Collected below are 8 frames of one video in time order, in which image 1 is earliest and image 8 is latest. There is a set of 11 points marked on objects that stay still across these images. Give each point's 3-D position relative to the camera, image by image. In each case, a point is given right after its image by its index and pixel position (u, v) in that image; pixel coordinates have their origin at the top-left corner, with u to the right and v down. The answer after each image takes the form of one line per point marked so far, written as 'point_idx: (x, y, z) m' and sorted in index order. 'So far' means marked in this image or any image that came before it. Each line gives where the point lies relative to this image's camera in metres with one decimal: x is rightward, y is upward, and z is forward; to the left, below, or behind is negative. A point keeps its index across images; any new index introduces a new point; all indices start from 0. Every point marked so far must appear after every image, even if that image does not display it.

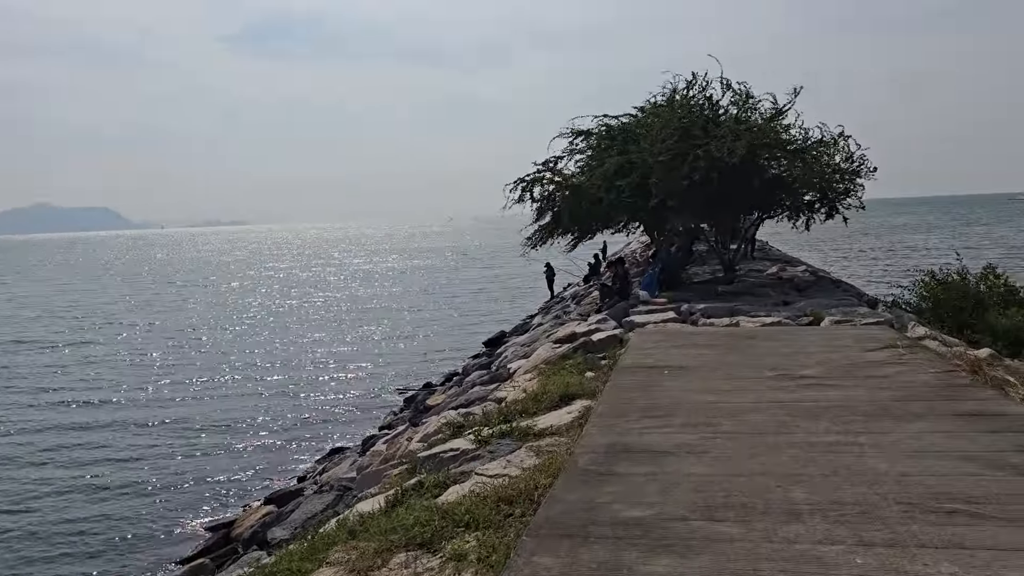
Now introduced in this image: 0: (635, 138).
0: (+2.4, +2.9, +16.2) m
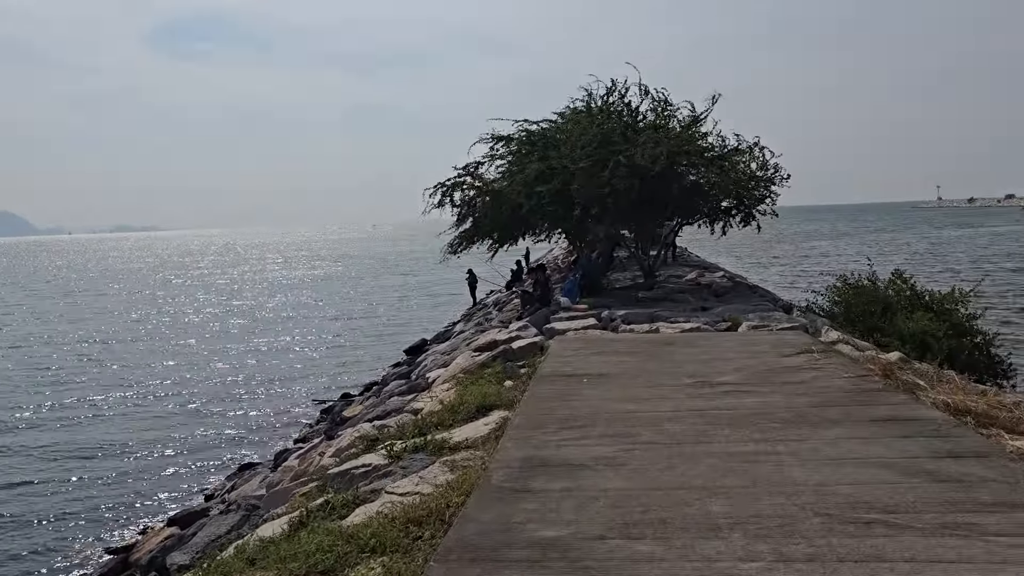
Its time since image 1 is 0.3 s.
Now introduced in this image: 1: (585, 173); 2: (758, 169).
0: (+0.8, +2.8, +16.2) m
1: (+1.3, +2.0, +14.9) m
2: (+4.9, +2.4, +16.8) m
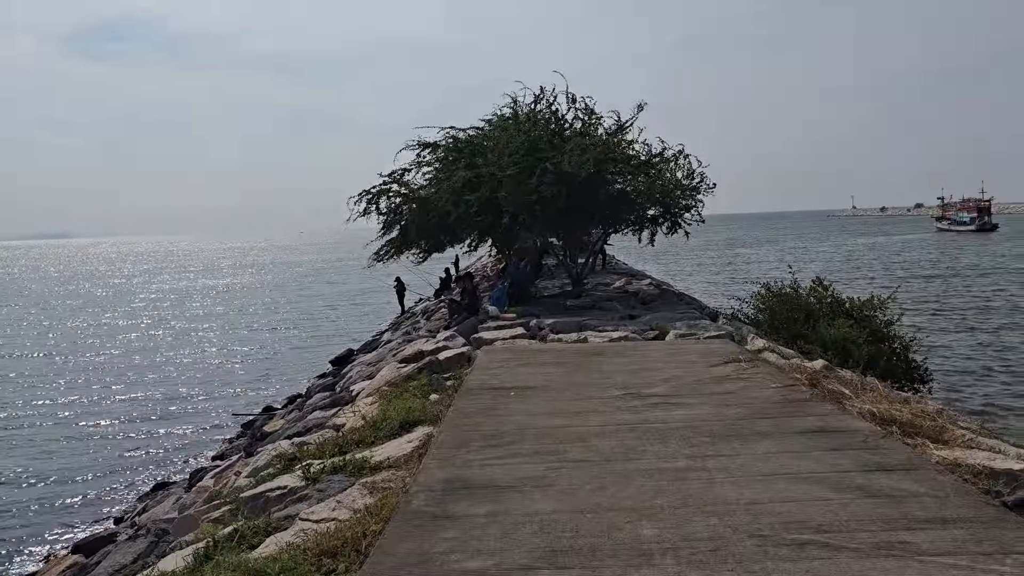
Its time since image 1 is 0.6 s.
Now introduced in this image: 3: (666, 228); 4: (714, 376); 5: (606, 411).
0: (-0.6, +2.6, +16.0) m
1: (0.0, +1.9, +14.8) m
2: (+3.5, +2.2, +17.0) m
3: (+3.1, +1.2, +16.7) m
4: (+1.7, -0.7, +6.9) m
5: (+0.6, -0.9, +5.8) m
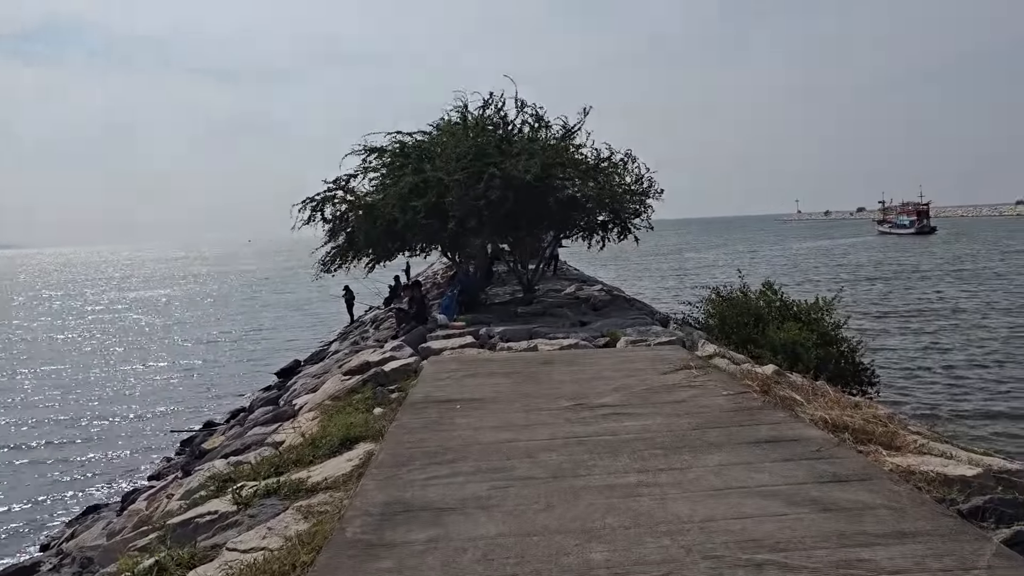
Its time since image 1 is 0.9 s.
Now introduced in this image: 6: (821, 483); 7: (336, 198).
0: (-1.5, +2.5, +15.7) m
1: (-0.9, +1.8, +14.6) m
2: (+2.4, +2.1, +16.9) m
3: (+2.1, +1.1, +16.6) m
4: (+1.2, -0.8, +6.8) m
5: (+0.3, -0.9, +5.6) m
6: (+1.5, -0.9, +4.1) m
7: (-3.4, +1.7, +16.0) m
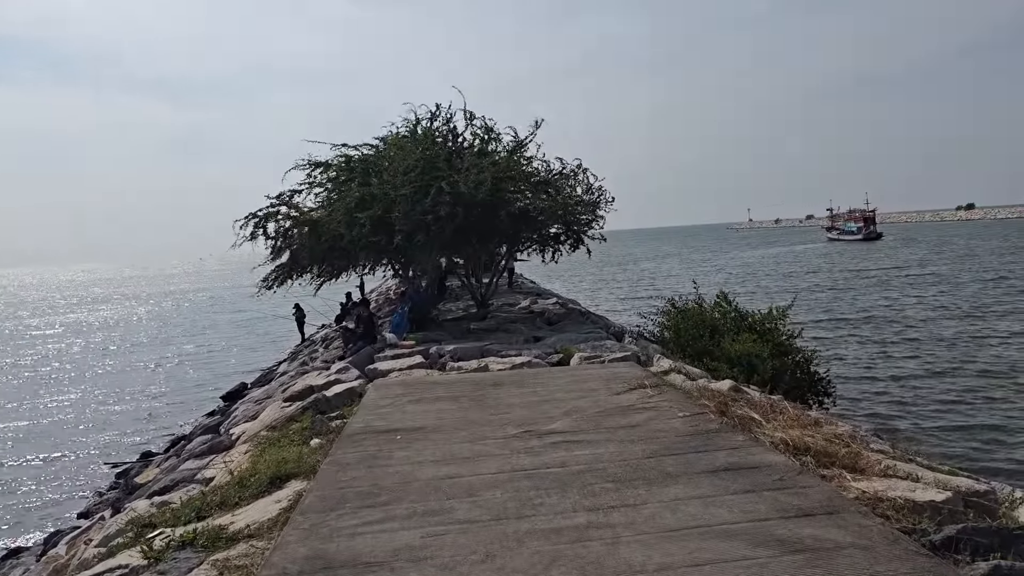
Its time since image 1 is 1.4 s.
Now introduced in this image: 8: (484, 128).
0: (-2.5, +2.1, +15.3) m
1: (-1.8, +1.5, +14.1) m
2: (+1.4, +1.9, +16.7) m
3: (+1.1, +0.8, +16.3) m
4: (+0.8, -0.9, +6.4) m
5: (-0.1, -1.0, +5.2) m
6: (+1.2, -1.0, +3.7) m
7: (-4.3, +1.4, +15.5) m
8: (-0.5, +3.1, +16.1) m
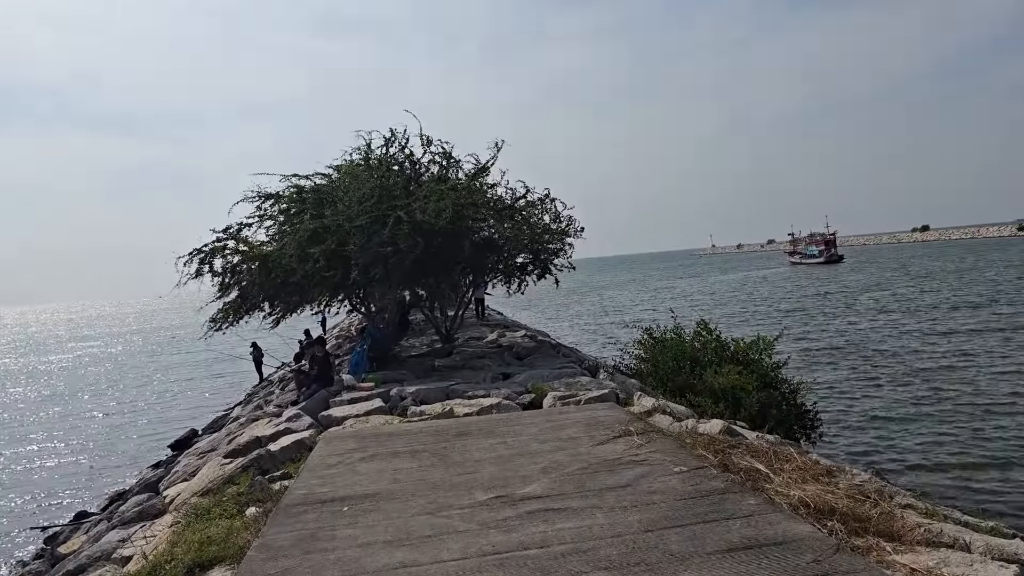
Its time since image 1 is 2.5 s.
0: (-3.1, +1.5, +14.4) m
1: (-2.3, +0.9, +13.2) m
2: (+0.7, +1.3, +15.9) m
3: (+0.4, +0.2, +15.5) m
4: (+0.6, -1.1, +5.5) m
5: (-0.2, -1.2, +4.3) m
6: (+1.1, -1.2, +2.9) m
7: (-4.9, +0.7, +14.4) m
8: (-1.2, +2.4, +15.3) m
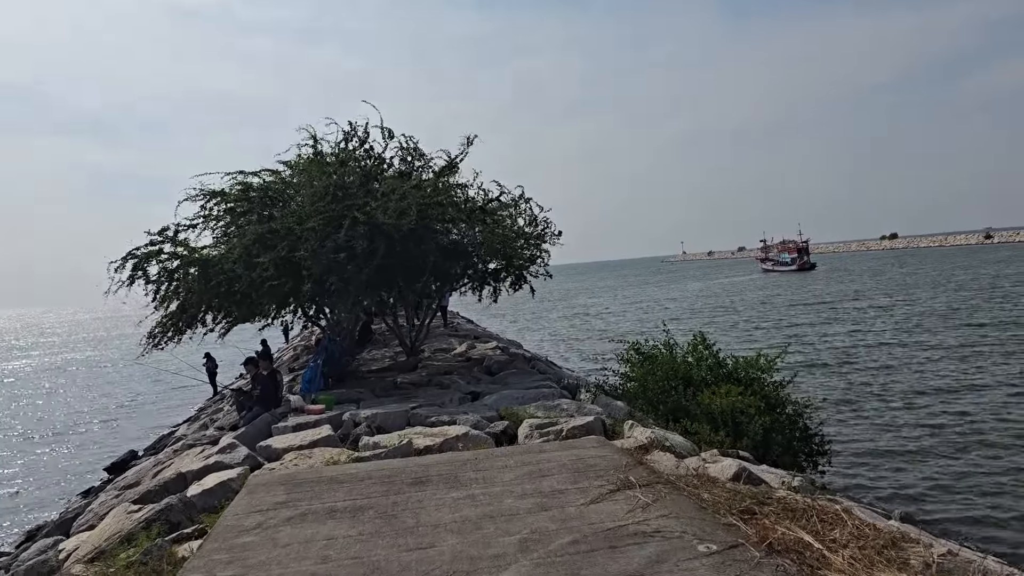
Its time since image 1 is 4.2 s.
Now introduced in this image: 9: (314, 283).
0: (-3.6, +1.4, +12.9) m
1: (-2.7, +0.8, +11.8) m
2: (+0.2, +1.1, +14.6) m
3: (0.0, +0.1, +14.2) m
4: (+0.4, -1.2, +4.2) m
5: (-0.3, -1.3, +2.9) m
6: (+1.0, -1.2, +1.5) m
7: (-5.4, +0.6, +12.9) m
8: (-1.7, +2.3, +13.9) m
9: (-2.8, +0.1, +12.1) m
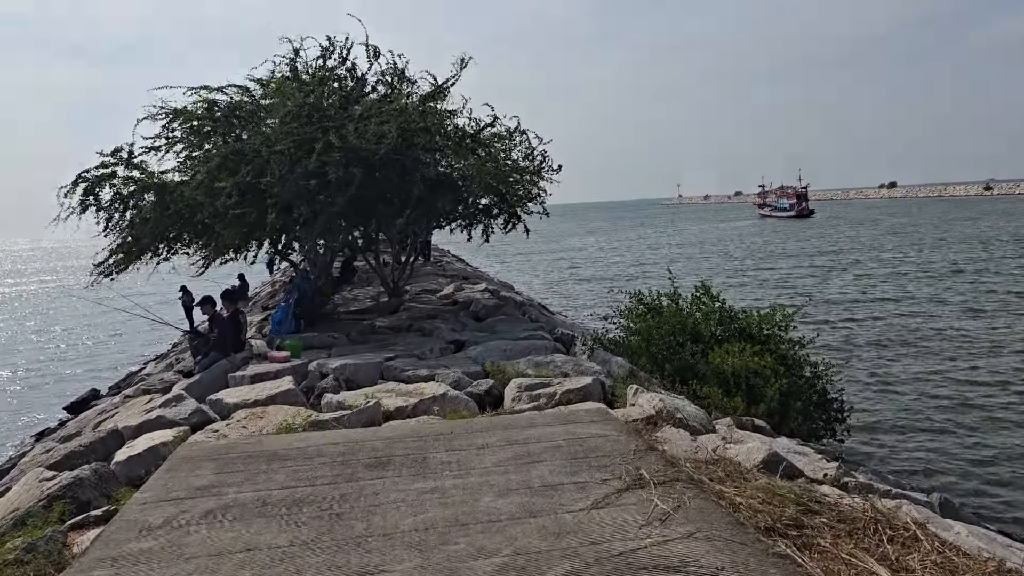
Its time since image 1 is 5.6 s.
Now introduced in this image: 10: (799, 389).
0: (-3.6, +2.3, +11.6) m
1: (-2.8, +1.6, +10.5) m
2: (+0.1, +2.1, +13.3) m
3: (-0.2, +1.0, +13.0) m
4: (+0.4, -1.0, +3.1) m
5: (-0.4, -1.2, +1.9) m
6: (+1.0, -1.2, +0.5) m
7: (-5.5, +1.6, +11.6) m
8: (-1.8, +3.3, +12.6) m
9: (-2.9, +1.0, +10.9) m
10: (+2.9, -1.0, +8.4) m
